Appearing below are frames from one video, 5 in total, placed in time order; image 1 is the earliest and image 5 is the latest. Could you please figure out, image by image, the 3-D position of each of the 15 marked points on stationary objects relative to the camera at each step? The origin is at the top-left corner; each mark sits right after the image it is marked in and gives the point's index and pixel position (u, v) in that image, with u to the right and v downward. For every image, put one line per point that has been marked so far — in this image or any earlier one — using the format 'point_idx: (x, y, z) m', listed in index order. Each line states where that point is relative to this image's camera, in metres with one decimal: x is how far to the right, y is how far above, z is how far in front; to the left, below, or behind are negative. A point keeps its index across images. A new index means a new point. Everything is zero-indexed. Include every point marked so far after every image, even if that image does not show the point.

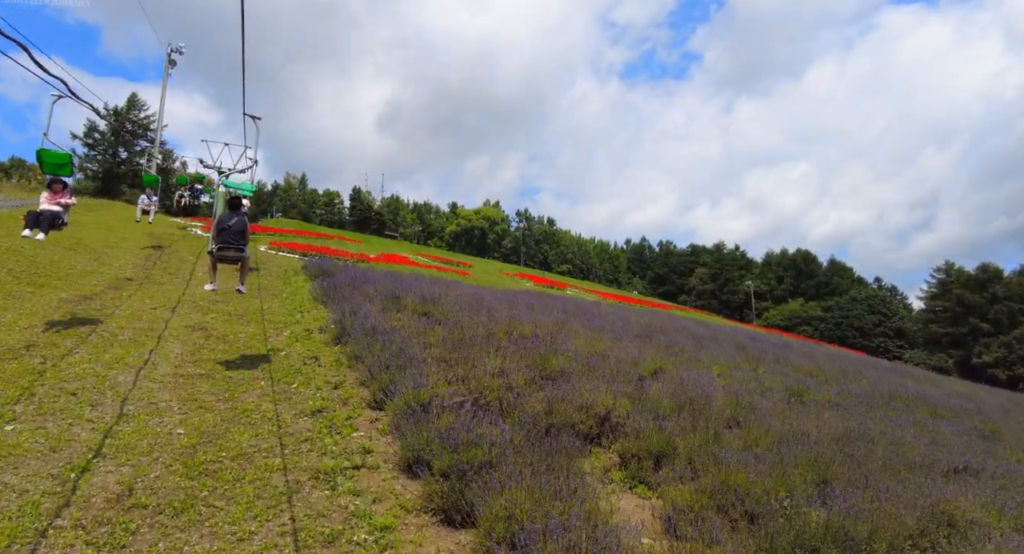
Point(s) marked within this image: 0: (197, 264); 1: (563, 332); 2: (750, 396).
0: (-8.4, +0.3, +13.2) m
1: (+0.9, -0.9, +8.2) m
2: (+3.1, -1.6, +6.5) m
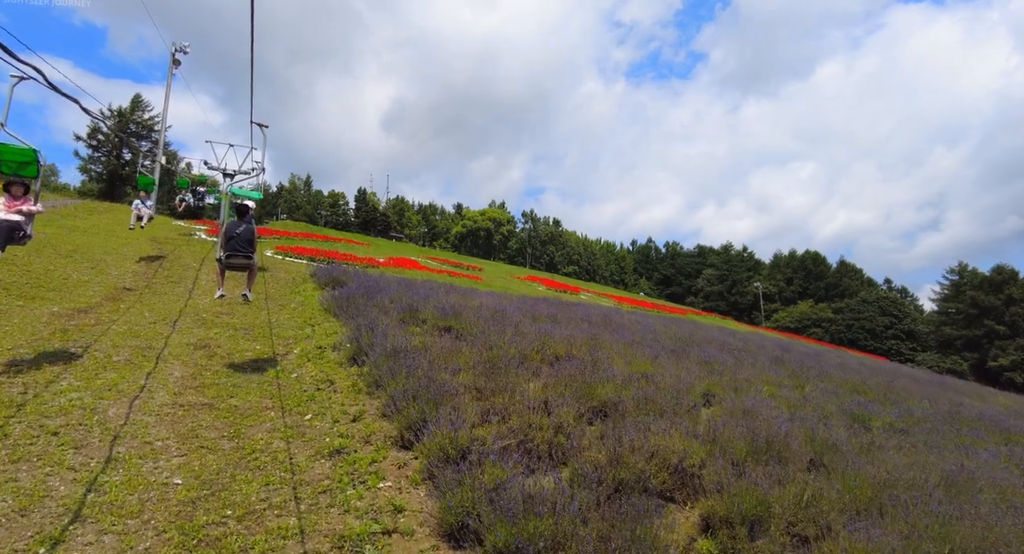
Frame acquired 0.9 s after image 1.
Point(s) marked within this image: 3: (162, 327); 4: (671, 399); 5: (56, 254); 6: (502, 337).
0: (-7.9, +0.1, +12.6) m
1: (+1.3, -1.1, +7.5) m
2: (+3.6, -1.7, +5.7) m
3: (-5.8, -0.8, +8.2) m
4: (+1.8, -1.4, +5.5) m
5: (-10.2, +0.5, +11.1) m
6: (-0.1, -0.9, +7.3) m
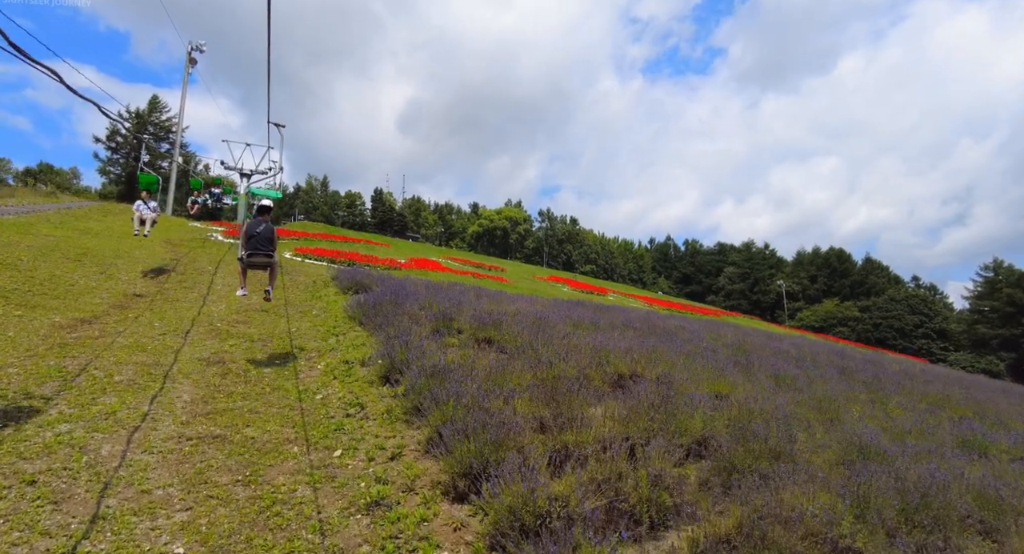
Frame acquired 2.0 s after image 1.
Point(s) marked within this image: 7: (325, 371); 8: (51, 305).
0: (-7.0, 0.0, +11.8) m
1: (+2.0, -1.2, +6.5) m
2: (+4.2, -1.8, +4.7) m
3: (-5.1, -0.9, +7.5) m
4: (+2.4, -1.4, +4.5) m
5: (-9.4, +0.4, +10.4) m
6: (+0.6, -1.0, +6.4) m
7: (-2.6, -1.3, +6.8) m
8: (-7.4, -0.5, +7.9) m
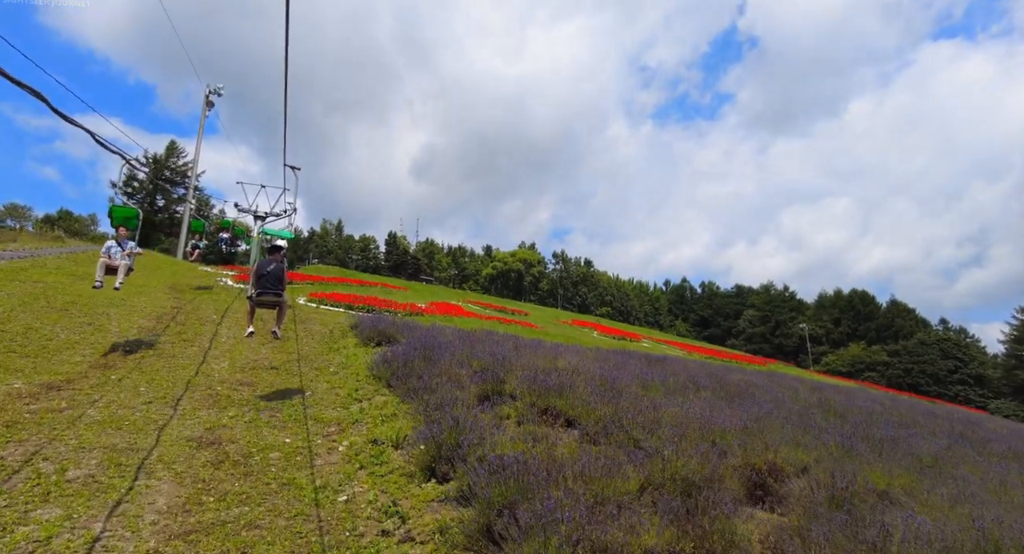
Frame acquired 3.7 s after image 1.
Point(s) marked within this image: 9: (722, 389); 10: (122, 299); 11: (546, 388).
0: (-6.1, -1.0, +10.4) m
1: (+2.8, -1.7, +4.9) m
2: (+5.0, -2.2, +2.9) m
3: (-4.3, -1.6, +6.0) m
4: (+3.2, -1.8, +2.9) m
5: (-8.5, -0.5, +9.1) m
6: (+1.4, -1.5, +4.8) m
7: (-1.7, -1.9, +5.2) m
8: (-6.5, -1.2, +6.5) m
9: (+4.0, -2.1, +9.3) m
10: (-8.6, -0.5, +11.0) m
11: (+0.4, -1.4, +6.1) m
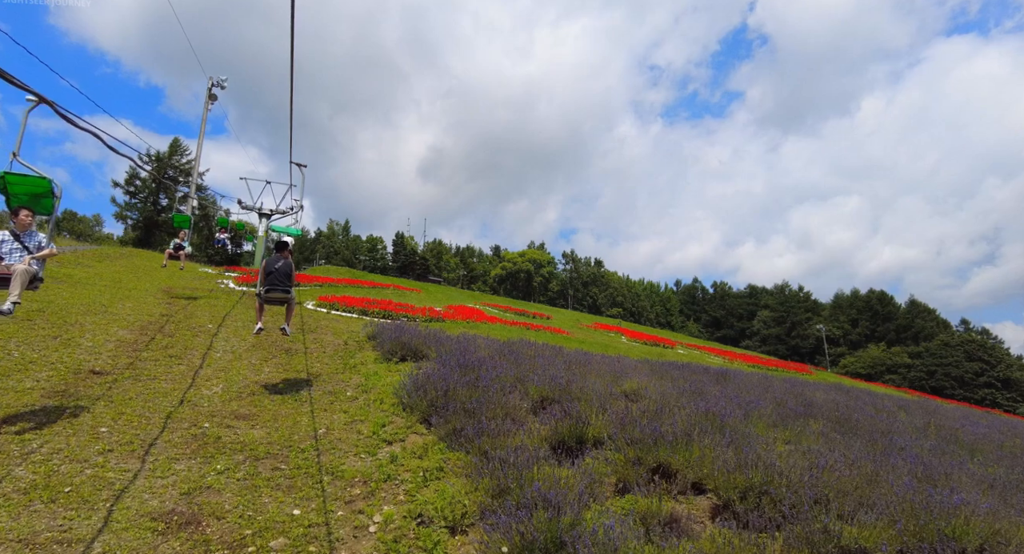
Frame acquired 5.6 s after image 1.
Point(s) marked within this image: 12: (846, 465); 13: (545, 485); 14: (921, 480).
0: (-5.2, -1.1, +8.8) m
1: (+3.6, -1.8, +3.2) m
2: (+5.8, -2.2, +1.2) m
3: (-3.5, -1.6, +4.4) m
4: (+4.0, -1.8, +1.2) m
5: (-7.7, -0.6, +7.6) m
6: (+2.2, -1.5, +3.1) m
7: (-0.9, -1.9, +3.6) m
8: (-5.7, -1.2, +4.9) m
9: (+4.8, -2.1, +7.6) m
10: (-7.8, -0.5, +9.4) m
11: (+1.2, -1.4, +4.5) m
12: (+2.9, -1.6, +4.4) m
13: (+0.2, -1.5, +3.6) m
14: (+3.5, -1.7, +4.2) m
